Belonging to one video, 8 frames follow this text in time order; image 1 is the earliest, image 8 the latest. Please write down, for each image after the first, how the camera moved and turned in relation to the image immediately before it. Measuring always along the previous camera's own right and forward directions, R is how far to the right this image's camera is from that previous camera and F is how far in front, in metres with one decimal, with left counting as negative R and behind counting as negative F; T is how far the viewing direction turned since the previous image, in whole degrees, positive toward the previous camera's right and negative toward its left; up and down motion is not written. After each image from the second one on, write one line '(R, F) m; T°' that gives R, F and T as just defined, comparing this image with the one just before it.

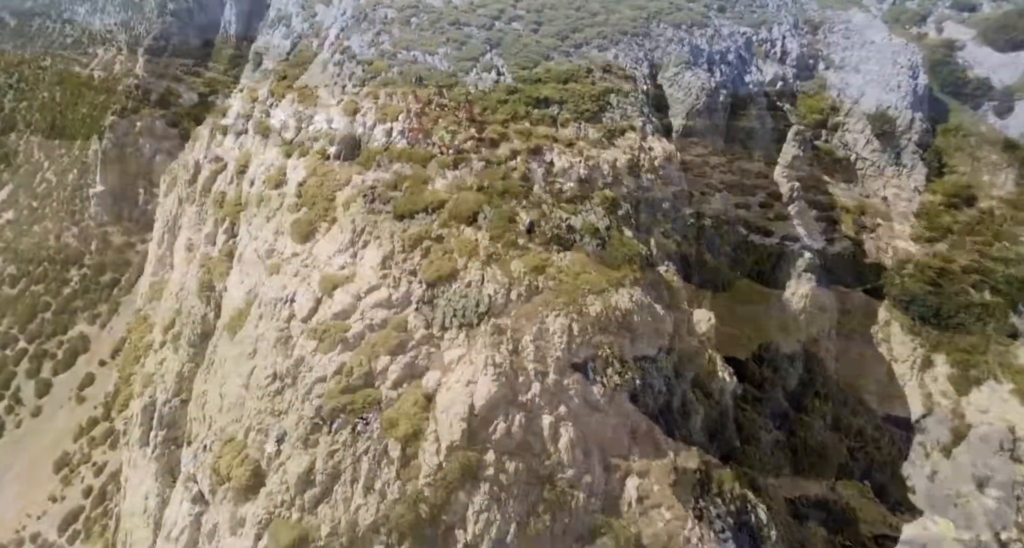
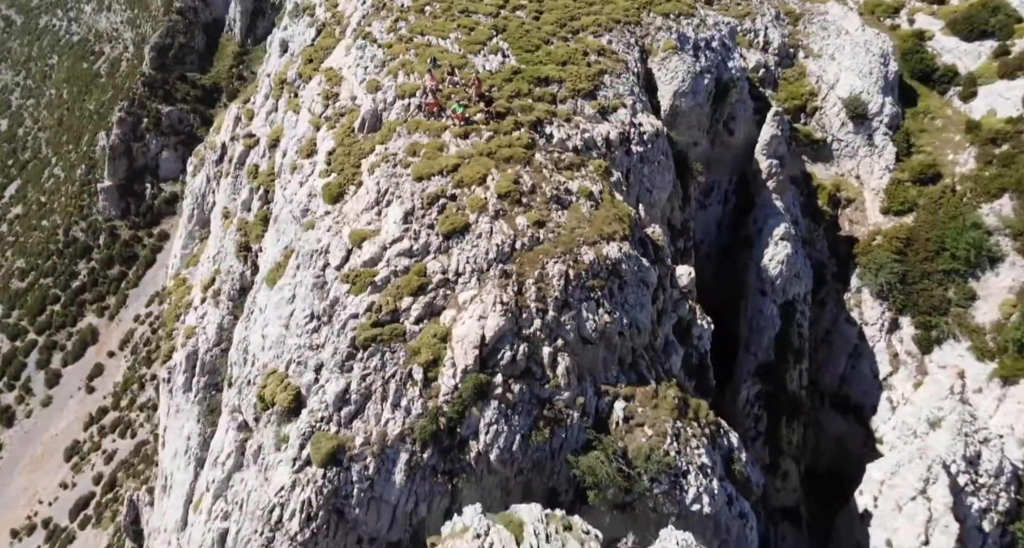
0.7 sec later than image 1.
(-0.1, -3.3) m; 0°
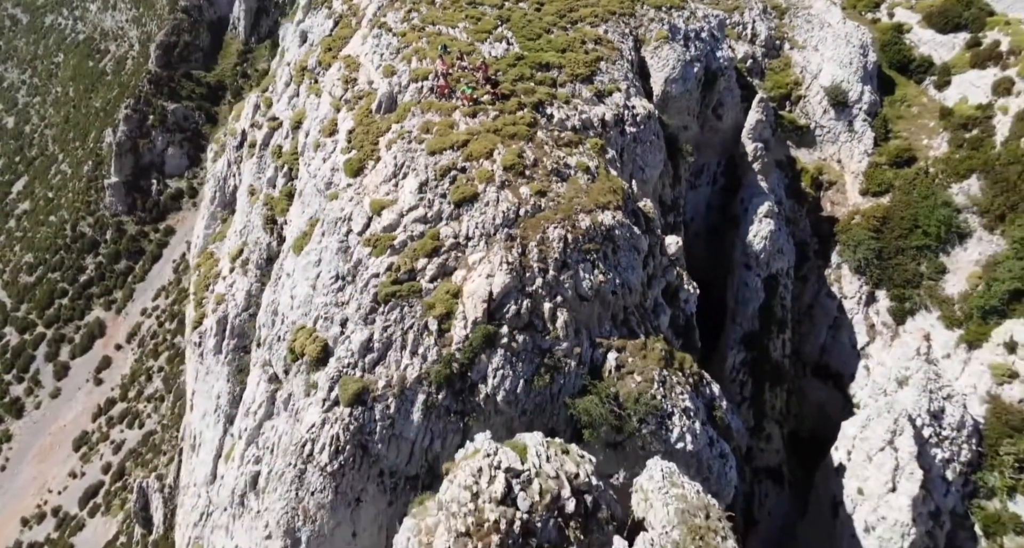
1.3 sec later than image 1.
(-0.1, -2.8) m; 0°
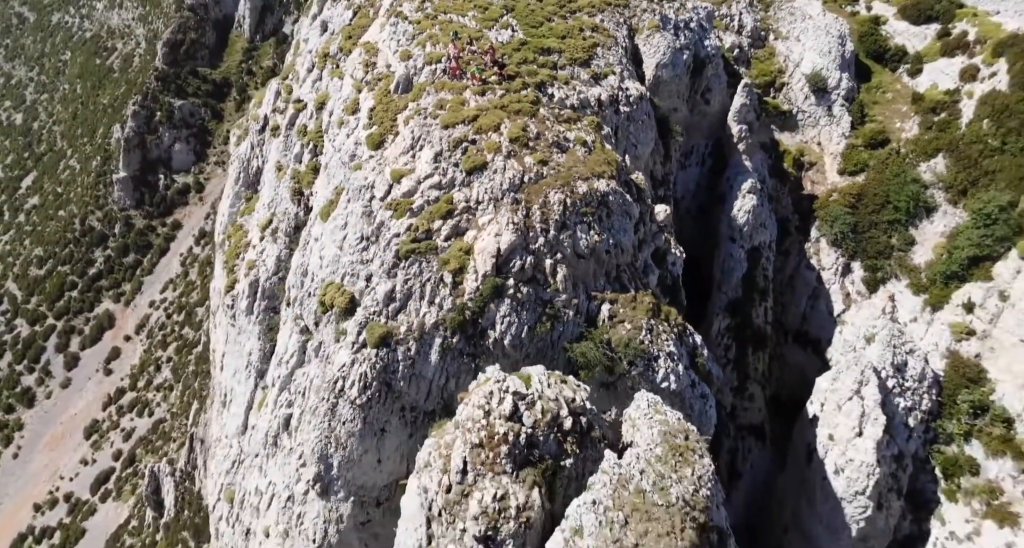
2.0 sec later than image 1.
(-0.2, -3.5) m; 0°
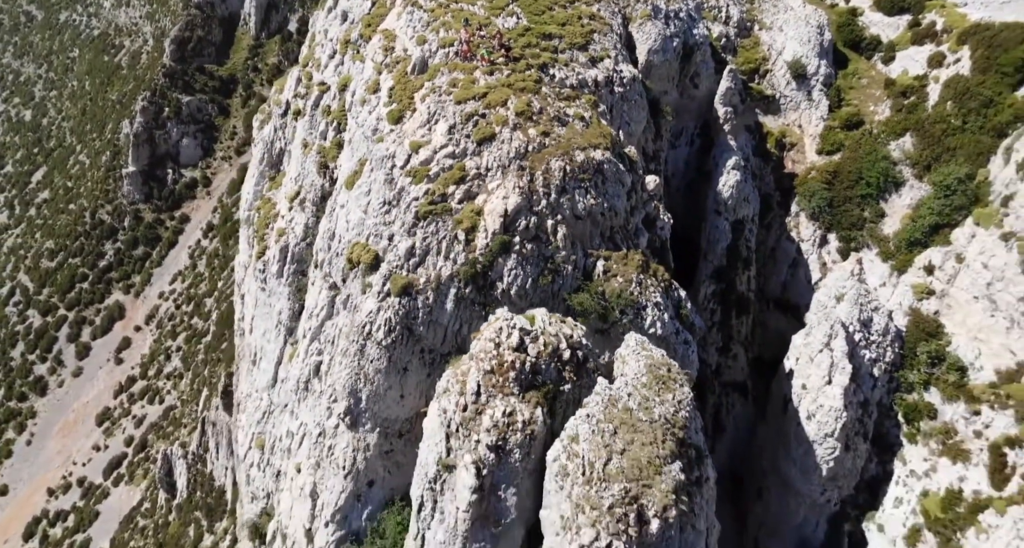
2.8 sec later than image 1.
(-0.2, -4.0) m; 0°
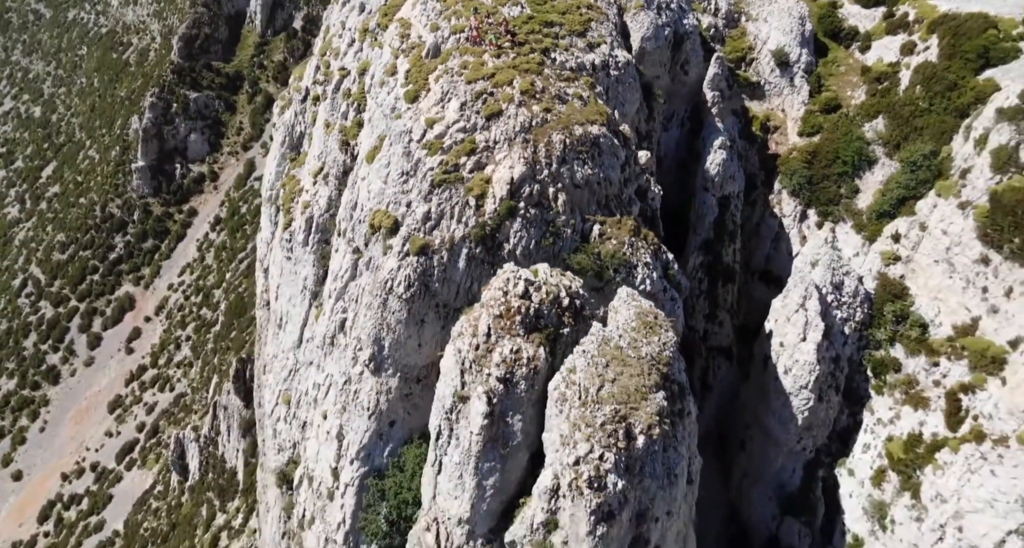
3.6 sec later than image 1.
(-0.2, -4.1) m; 0°
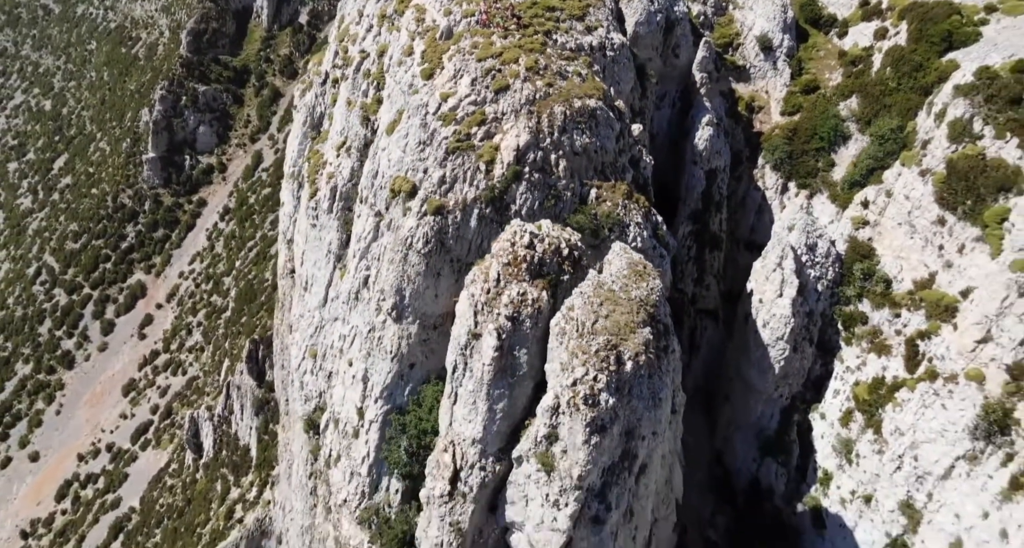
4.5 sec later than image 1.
(-0.2, -4.7) m; 0°
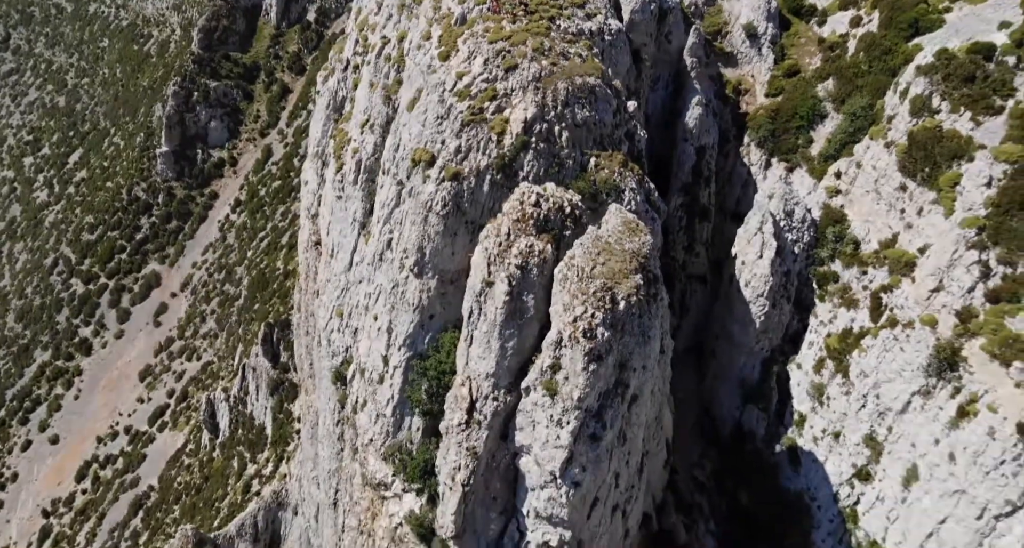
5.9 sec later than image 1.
(-0.3, -5.4) m; 0°
